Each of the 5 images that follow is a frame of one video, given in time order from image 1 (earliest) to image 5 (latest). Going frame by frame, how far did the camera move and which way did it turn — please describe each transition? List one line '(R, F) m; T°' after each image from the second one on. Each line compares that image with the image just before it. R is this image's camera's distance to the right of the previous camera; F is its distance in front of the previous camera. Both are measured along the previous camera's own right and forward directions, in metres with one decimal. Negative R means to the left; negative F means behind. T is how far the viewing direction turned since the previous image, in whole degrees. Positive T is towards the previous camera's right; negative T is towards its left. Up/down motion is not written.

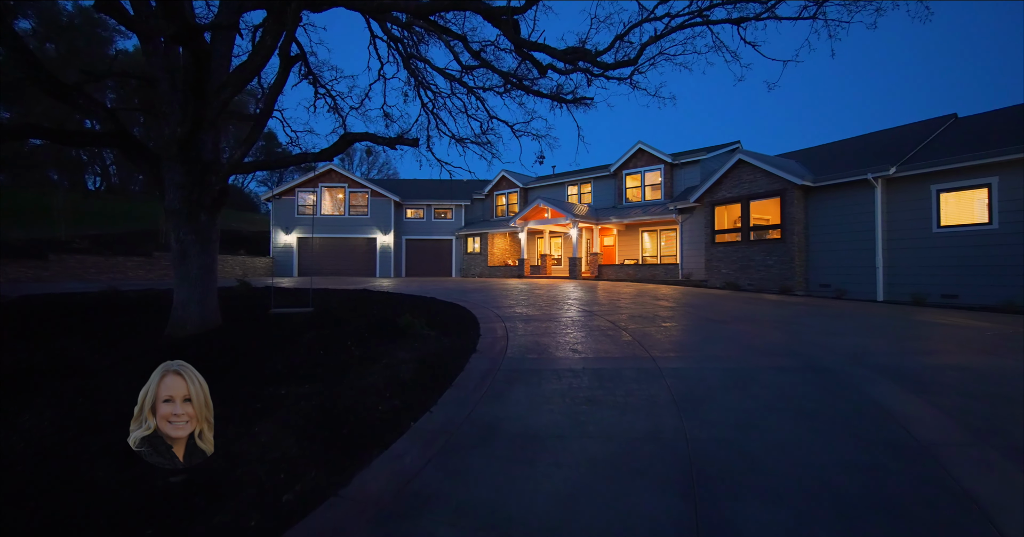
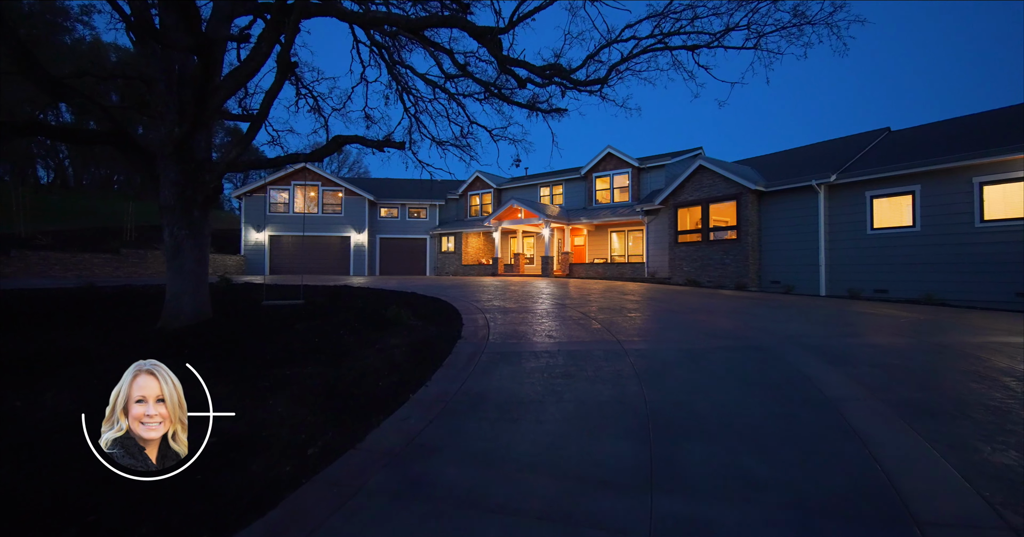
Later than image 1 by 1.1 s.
(-0.1, -0.6) m; +4°
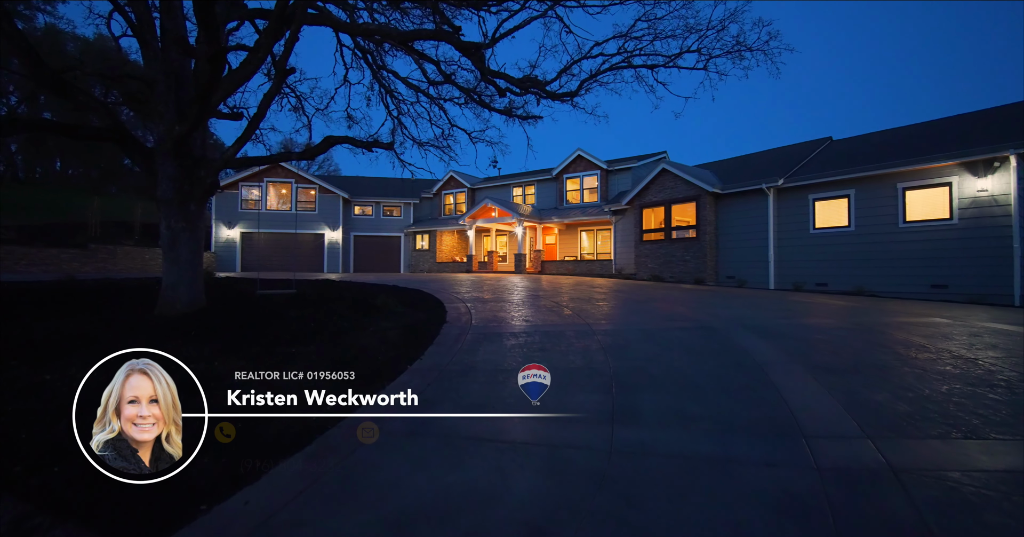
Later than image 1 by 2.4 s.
(-0.1, -0.7) m; +4°
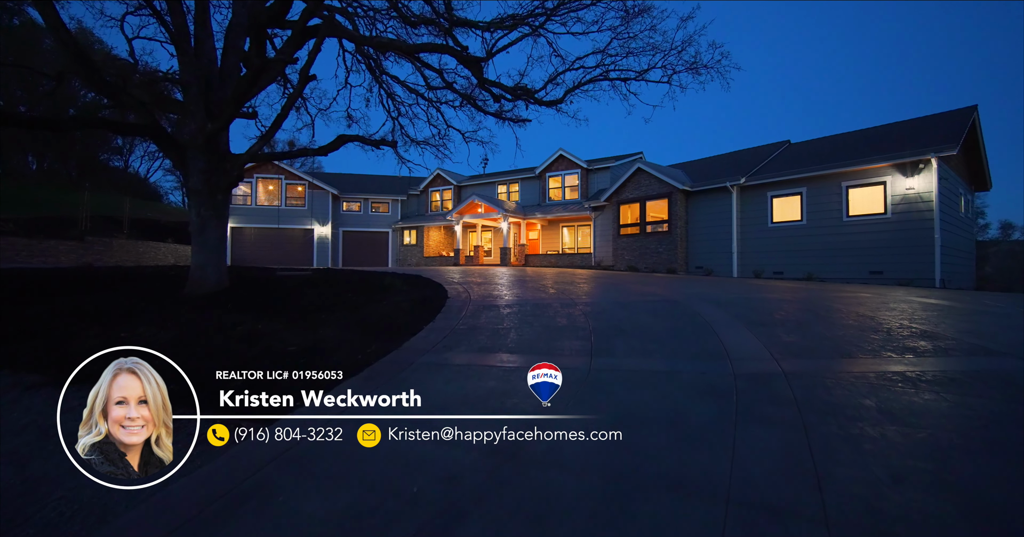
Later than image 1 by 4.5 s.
(-0.2, -1.1) m; +2°
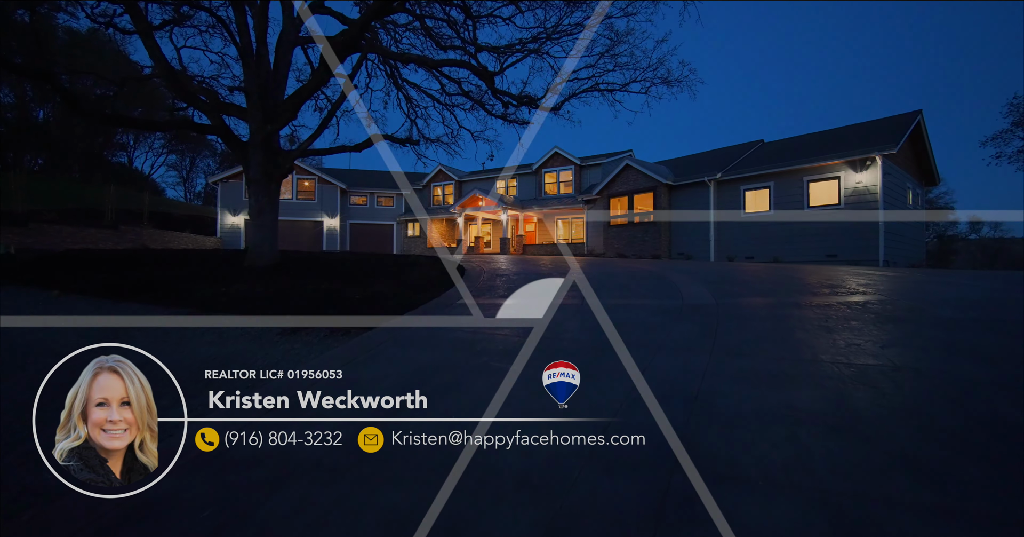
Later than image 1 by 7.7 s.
(-0.3, -1.6) m; +1°
